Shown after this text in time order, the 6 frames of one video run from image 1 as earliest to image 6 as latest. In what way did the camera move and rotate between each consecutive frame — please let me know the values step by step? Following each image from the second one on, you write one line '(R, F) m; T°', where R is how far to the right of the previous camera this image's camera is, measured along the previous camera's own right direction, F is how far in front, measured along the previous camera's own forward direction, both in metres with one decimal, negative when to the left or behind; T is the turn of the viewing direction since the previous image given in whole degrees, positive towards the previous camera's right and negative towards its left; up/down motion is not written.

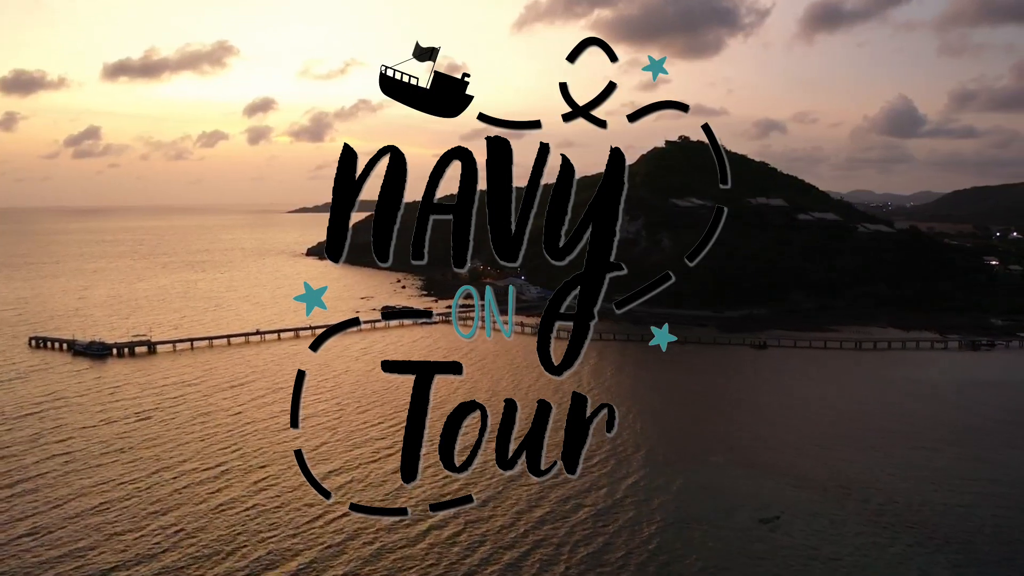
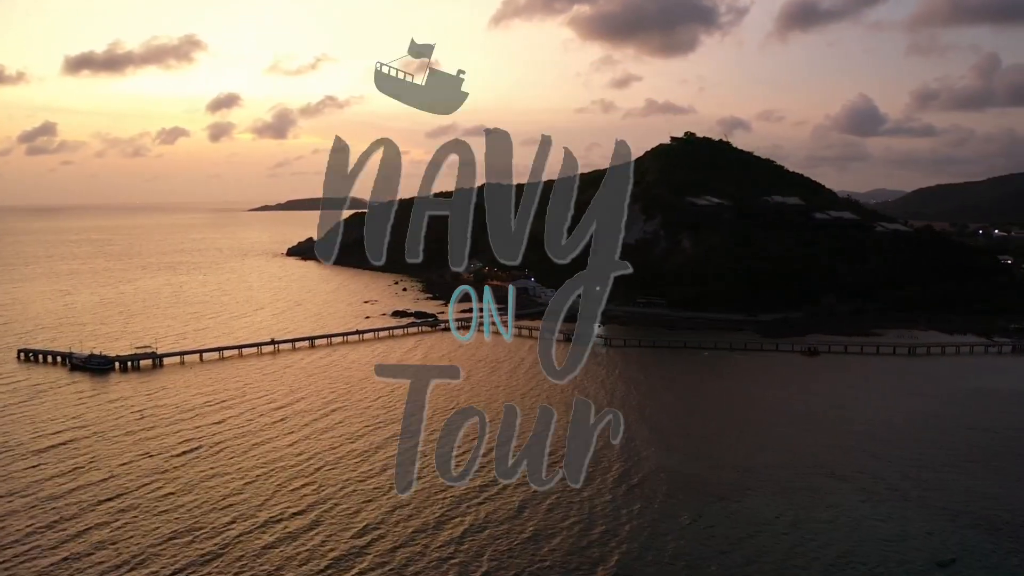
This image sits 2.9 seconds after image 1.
(-5.4, +3.7) m; +2°
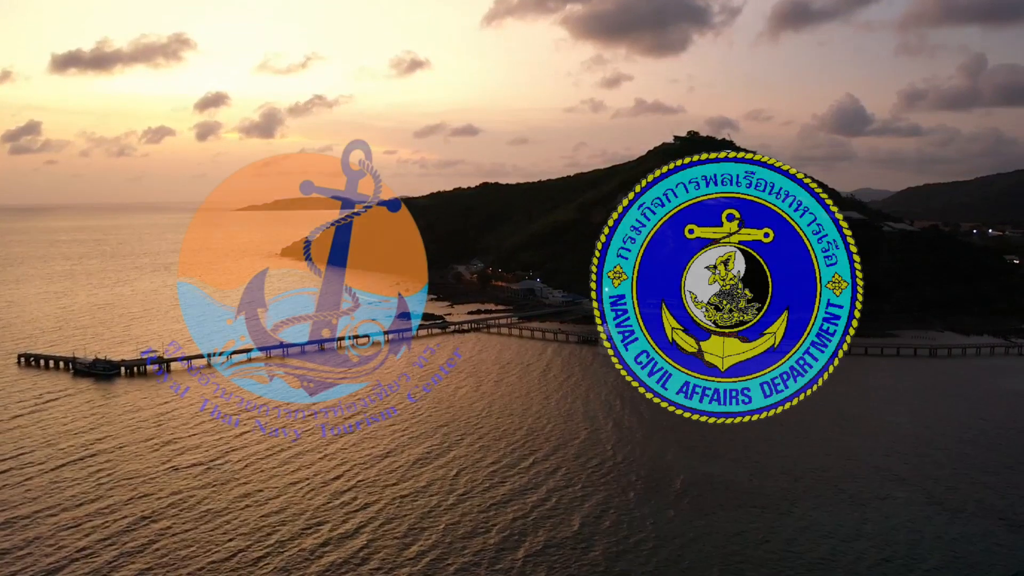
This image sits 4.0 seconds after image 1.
(-2.1, +1.1) m; +1°
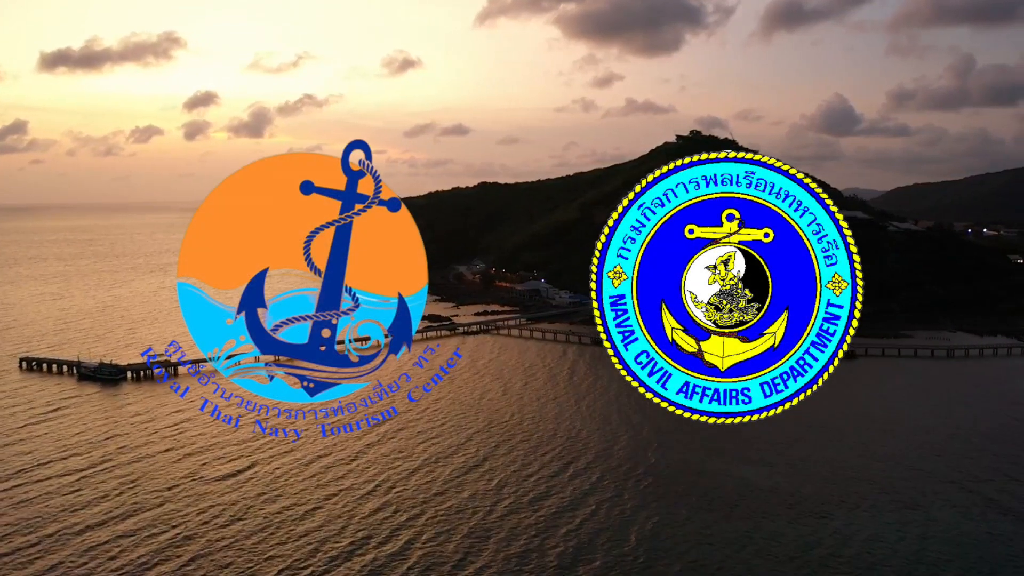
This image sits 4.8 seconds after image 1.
(-1.7, +0.7) m; +1°
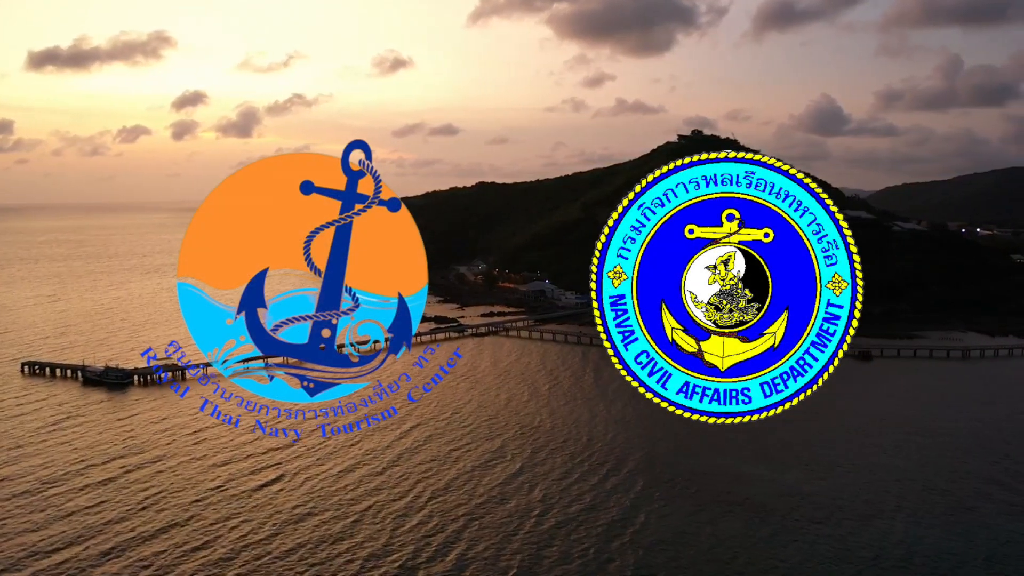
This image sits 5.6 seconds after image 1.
(-1.8, +0.7) m; +1°
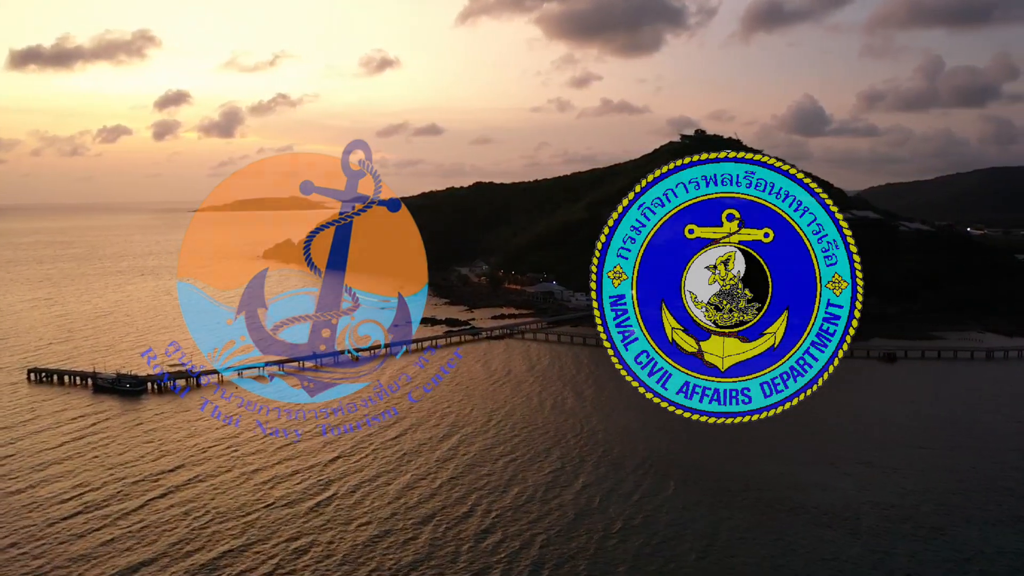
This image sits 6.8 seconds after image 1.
(-2.7, +0.9) m; +1°
